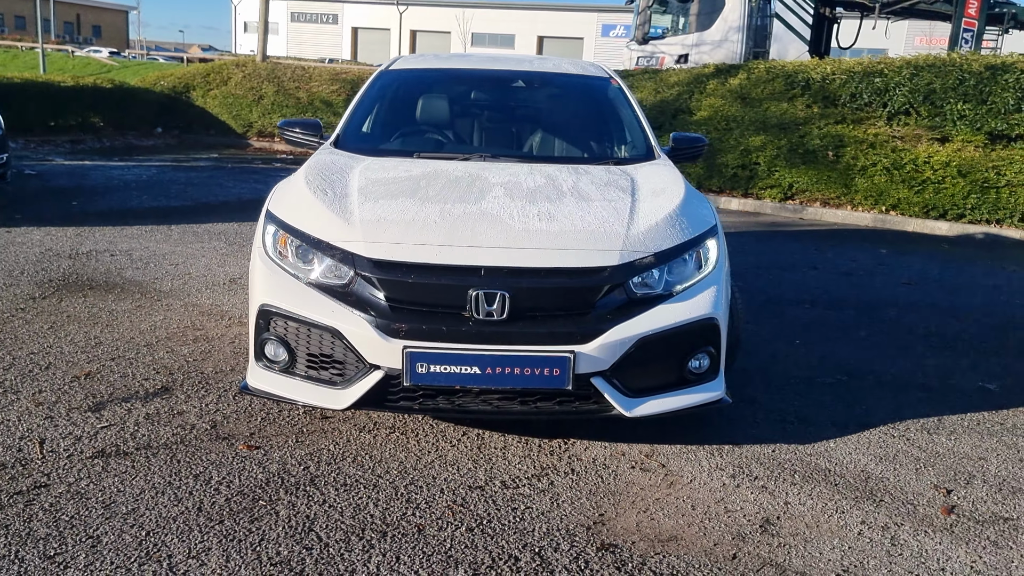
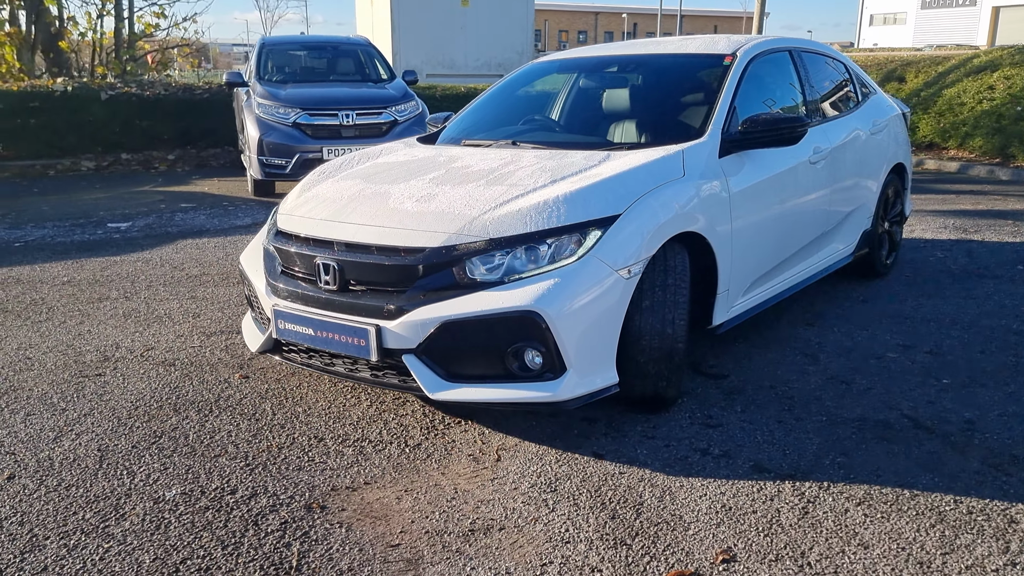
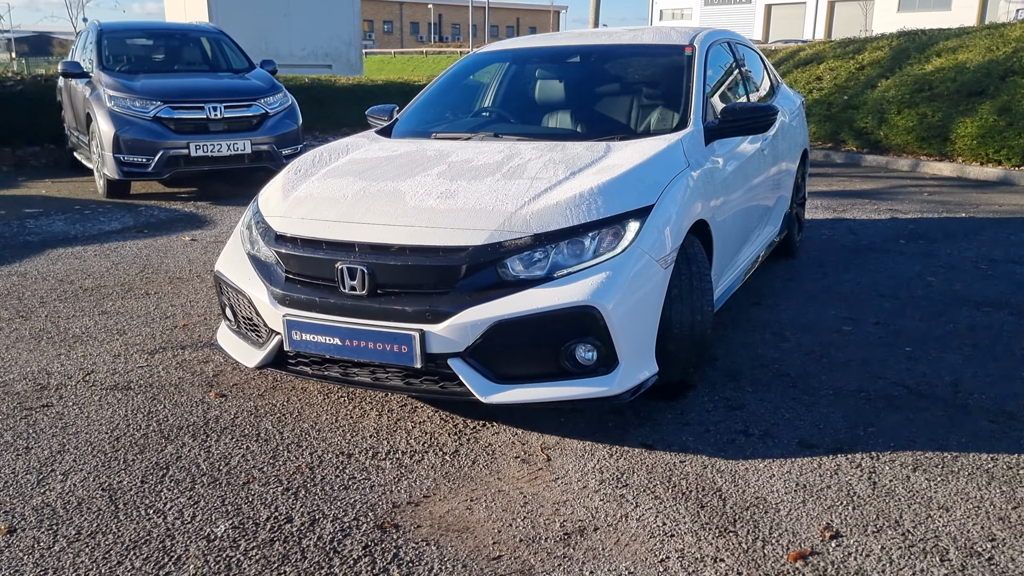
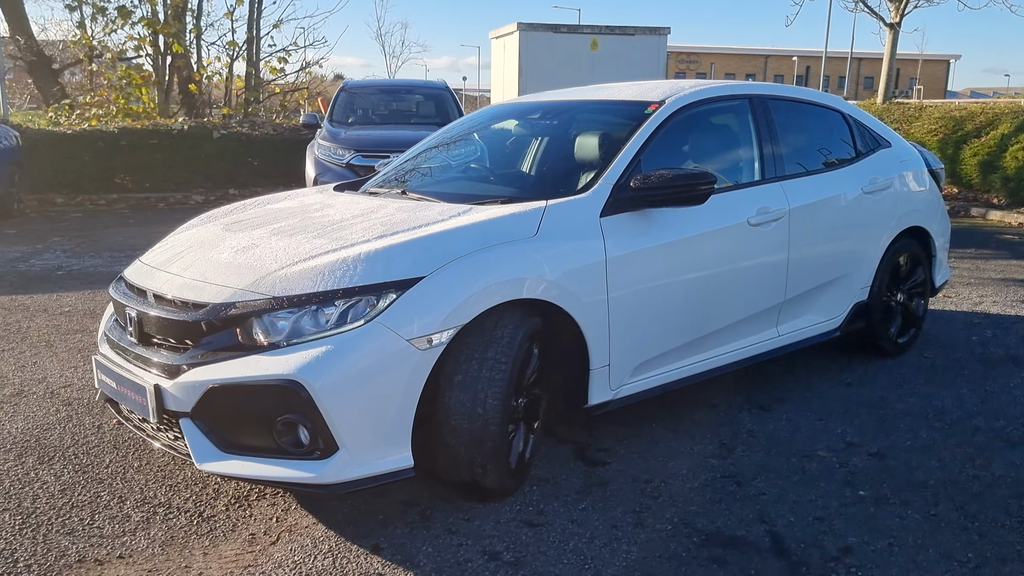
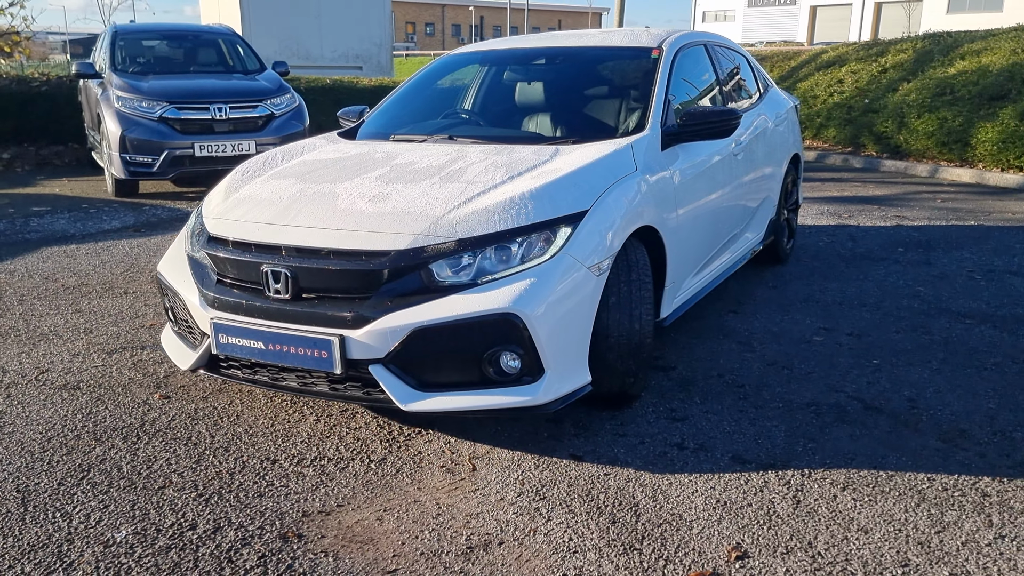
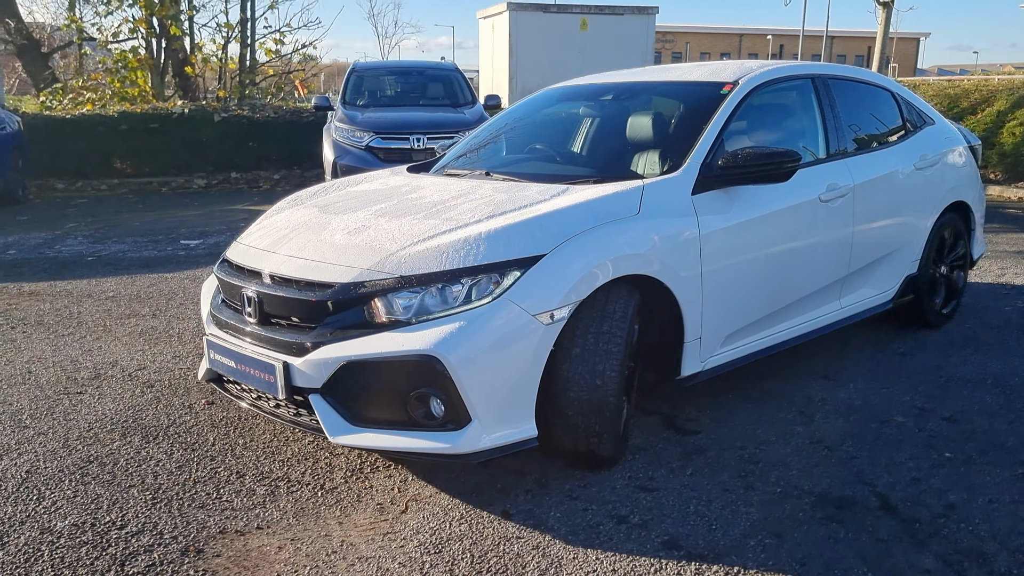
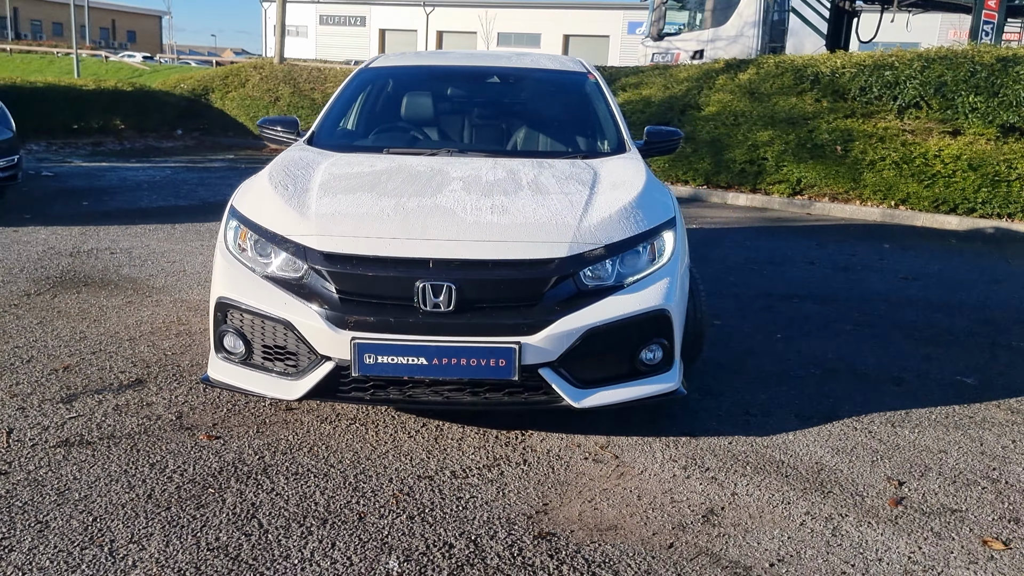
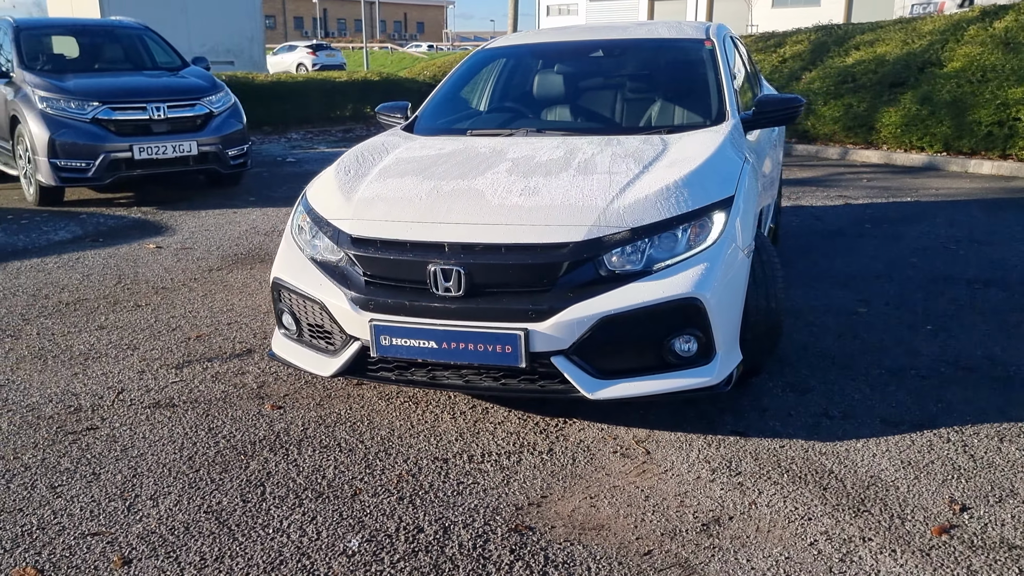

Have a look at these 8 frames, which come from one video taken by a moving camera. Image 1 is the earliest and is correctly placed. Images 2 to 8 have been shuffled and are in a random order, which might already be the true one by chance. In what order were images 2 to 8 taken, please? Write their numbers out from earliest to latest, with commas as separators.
7, 8, 3, 5, 2, 6, 4
